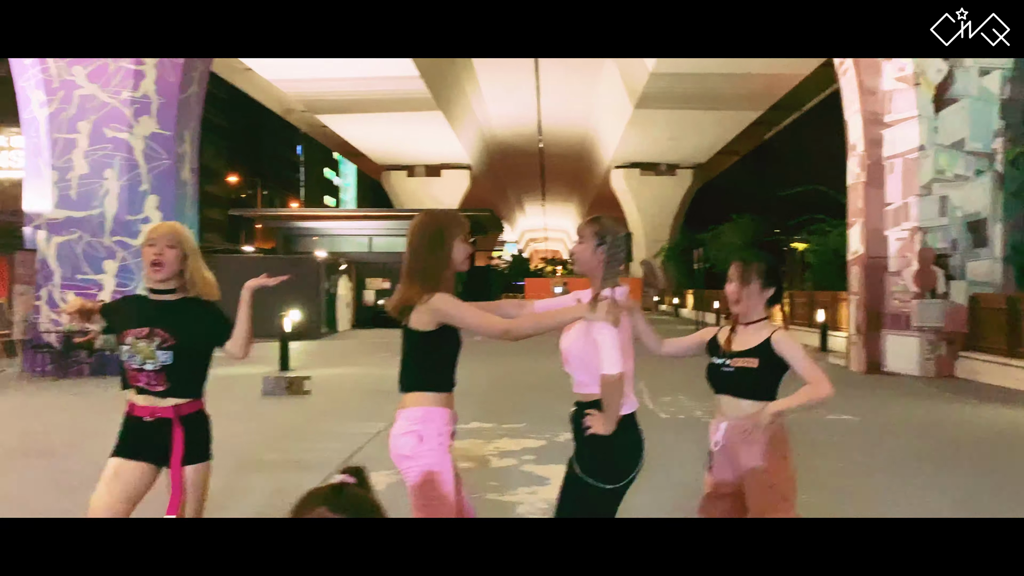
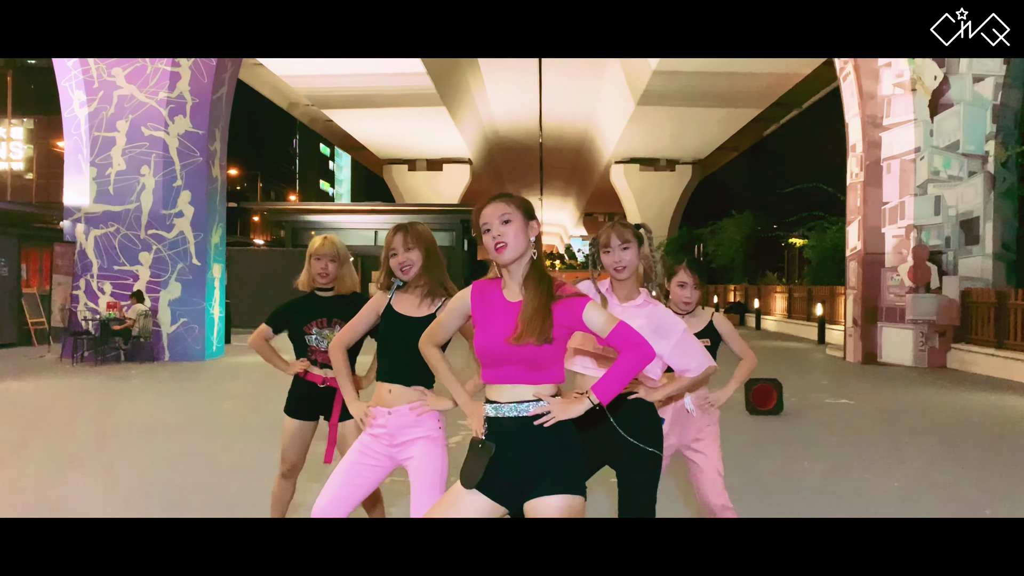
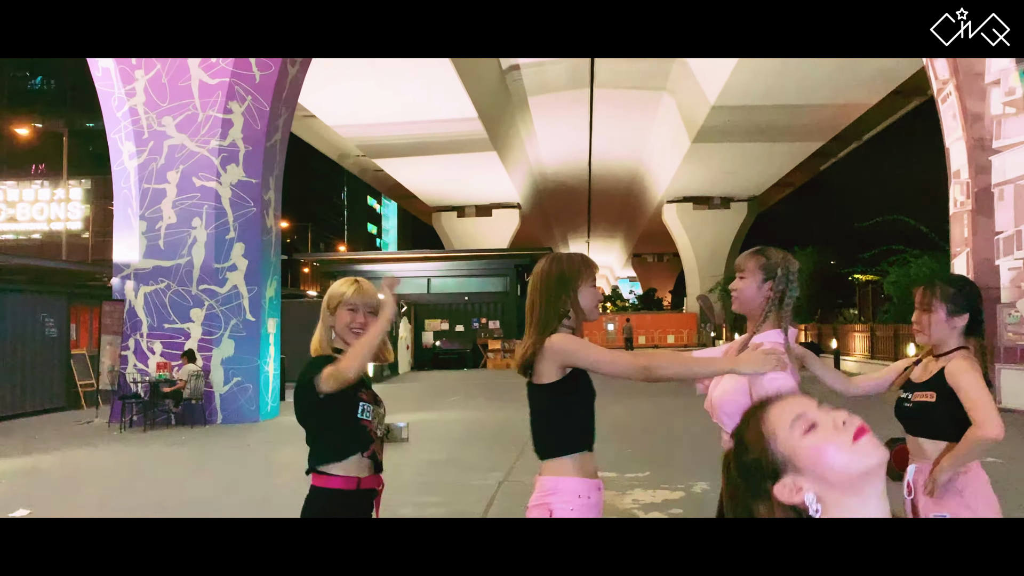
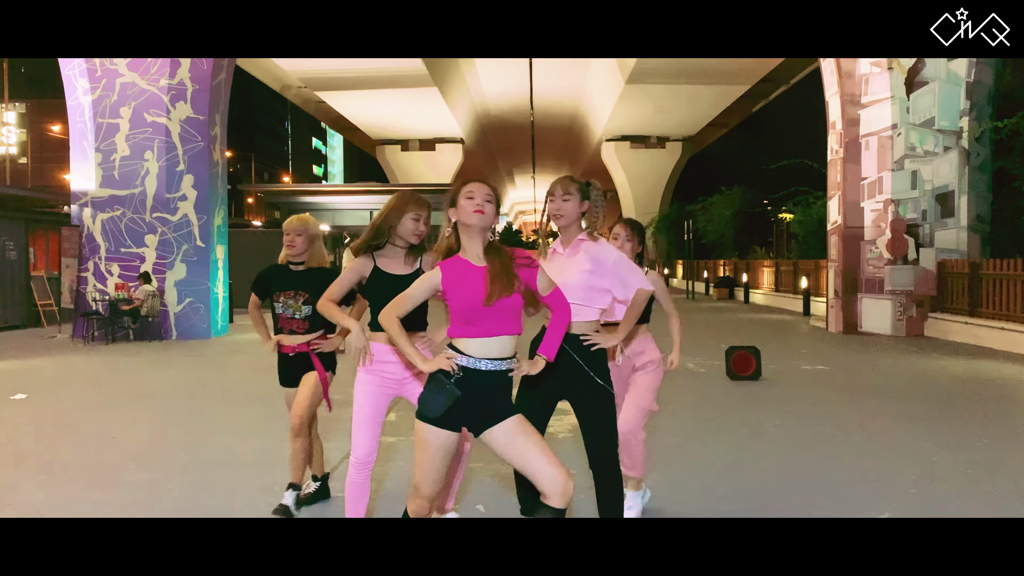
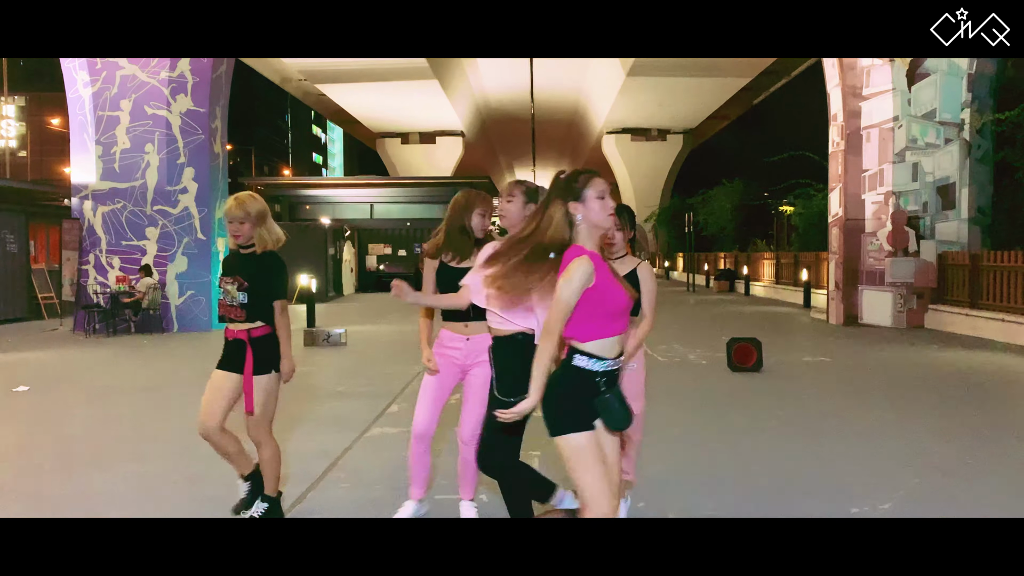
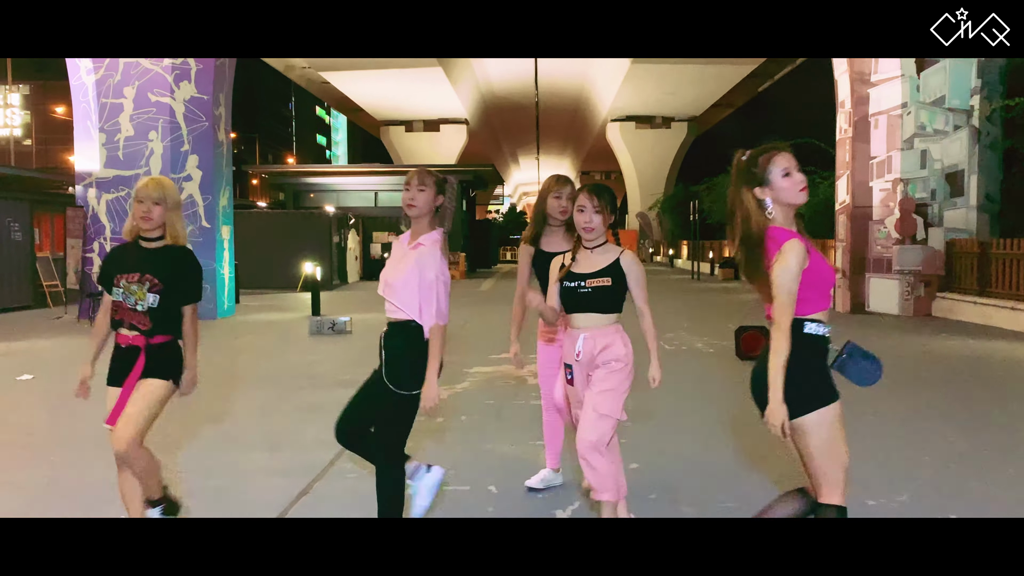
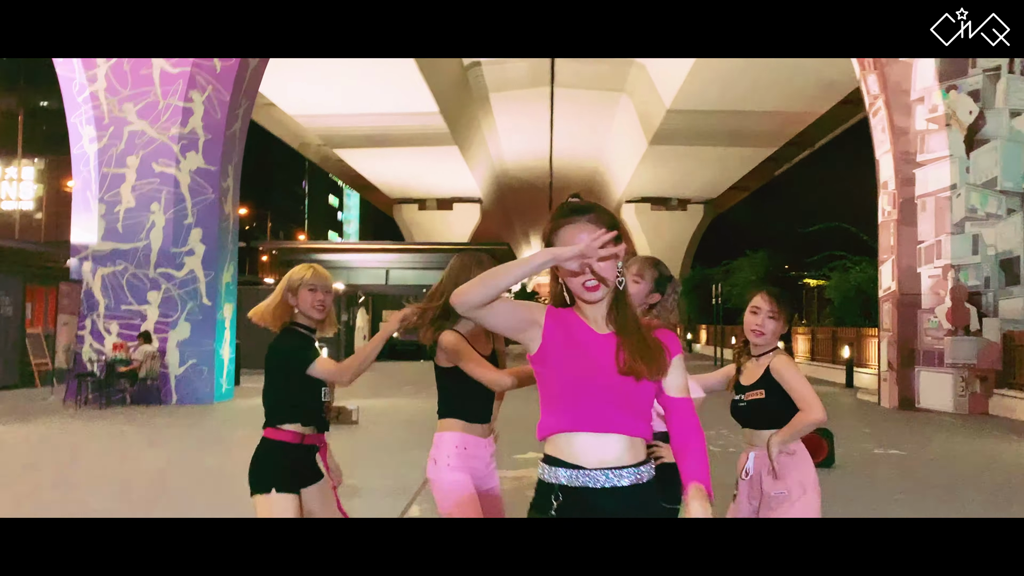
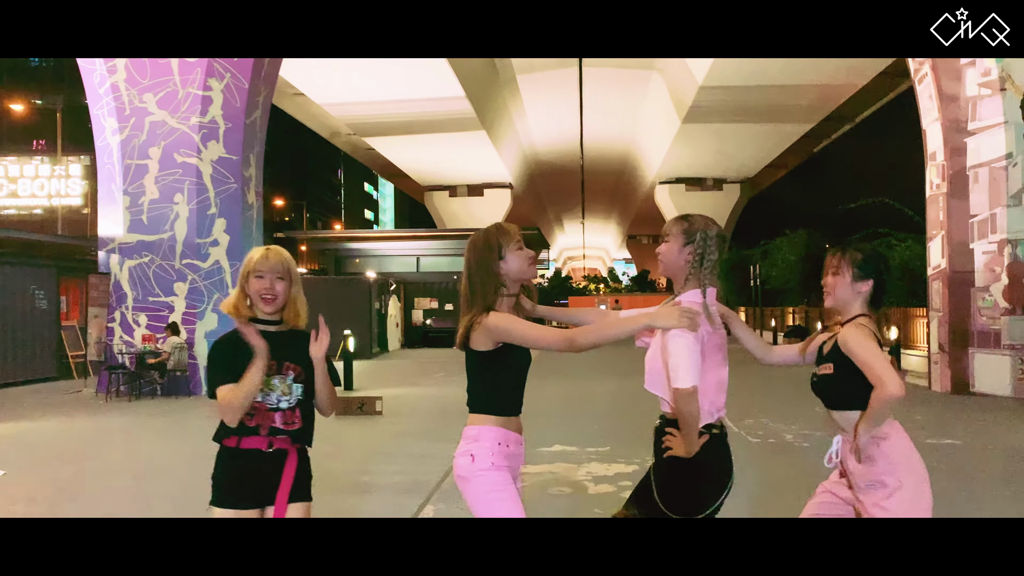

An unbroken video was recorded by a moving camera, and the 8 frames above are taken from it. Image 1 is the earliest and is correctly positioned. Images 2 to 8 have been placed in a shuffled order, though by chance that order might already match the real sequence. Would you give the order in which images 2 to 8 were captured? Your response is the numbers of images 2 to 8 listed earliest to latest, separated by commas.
8, 3, 7, 2, 4, 5, 6
